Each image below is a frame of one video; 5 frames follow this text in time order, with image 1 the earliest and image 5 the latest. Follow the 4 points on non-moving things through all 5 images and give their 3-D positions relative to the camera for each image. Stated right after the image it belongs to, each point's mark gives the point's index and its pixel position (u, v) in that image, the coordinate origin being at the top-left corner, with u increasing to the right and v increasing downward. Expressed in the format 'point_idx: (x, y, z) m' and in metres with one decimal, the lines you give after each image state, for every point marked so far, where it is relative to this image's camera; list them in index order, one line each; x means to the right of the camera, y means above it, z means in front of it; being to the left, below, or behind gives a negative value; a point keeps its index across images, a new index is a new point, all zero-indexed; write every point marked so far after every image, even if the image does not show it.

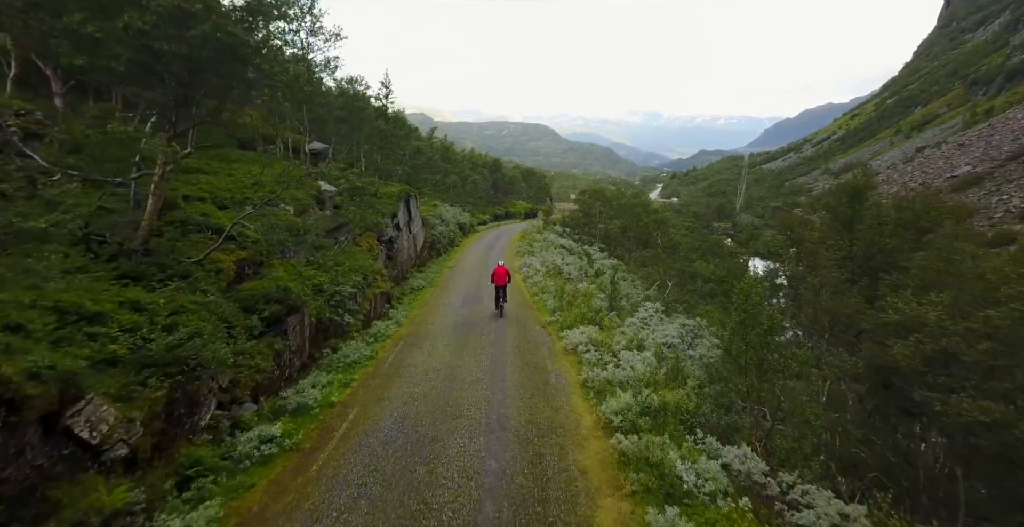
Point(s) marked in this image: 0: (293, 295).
0: (-5.2, -0.7, +10.4) m
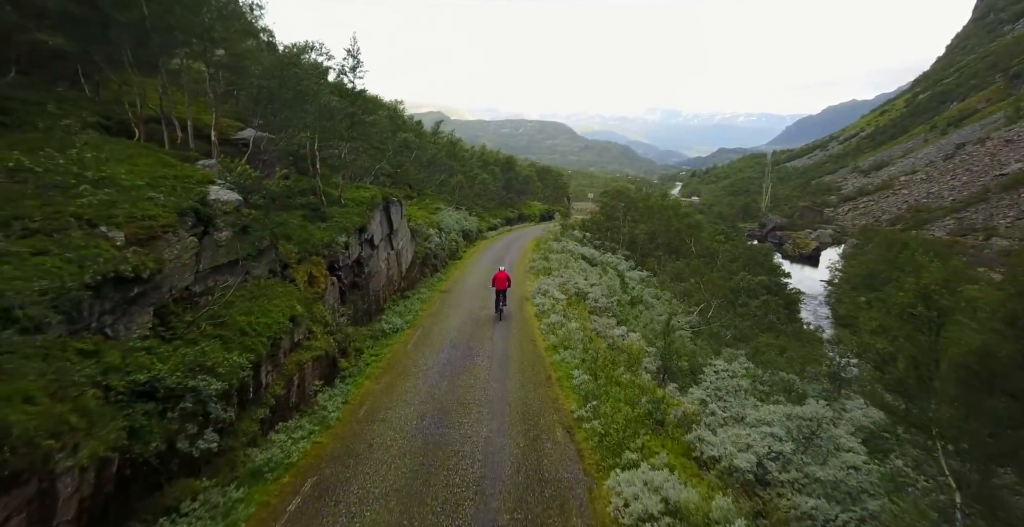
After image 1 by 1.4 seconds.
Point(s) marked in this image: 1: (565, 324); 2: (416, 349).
0: (-5.3, -1.9, +4.5) m
1: (+2.1, -2.4, +16.6) m
2: (-3.2, -2.9, +14.4) m
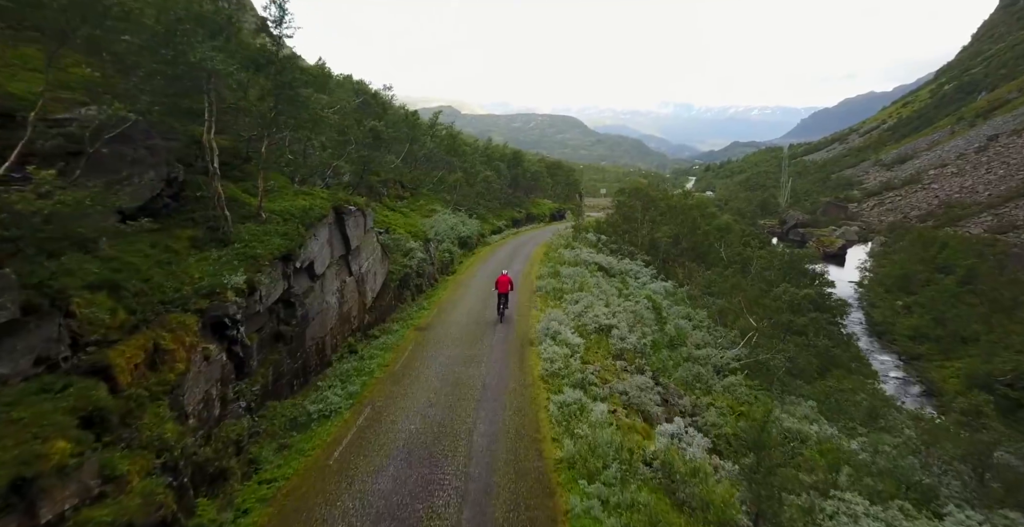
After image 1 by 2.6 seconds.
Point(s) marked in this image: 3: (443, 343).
0: (-5.7, -3.2, -1.0) m
1: (+2.0, -3.6, +11.0) m
2: (-3.4, -4.1, +8.9) m
3: (-2.7, -3.0, +16.4) m
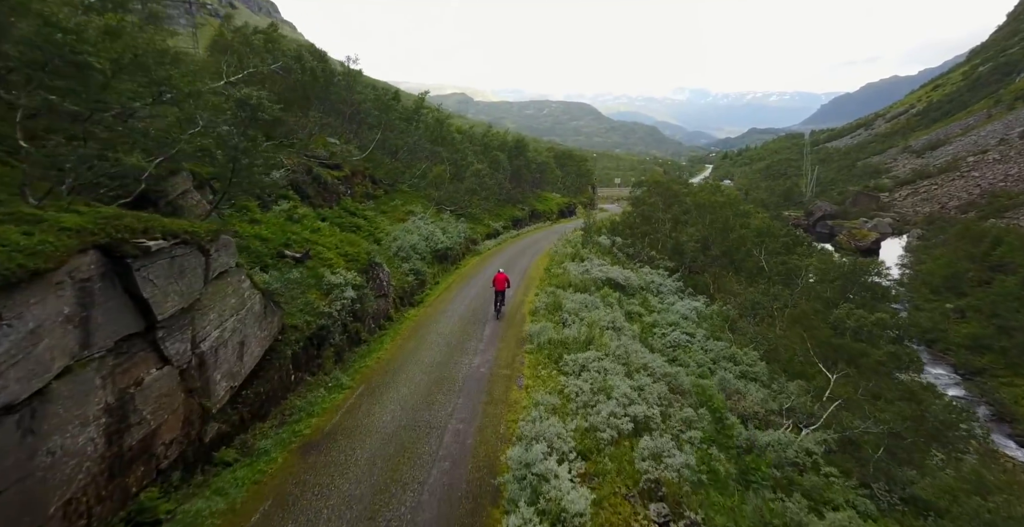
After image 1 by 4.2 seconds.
0: (-7.3, -5.3, -8.4) m
1: (+0.7, -5.4, +3.3) m
2: (-4.8, -6.0, +1.3) m
3: (-3.8, -4.7, +8.8) m
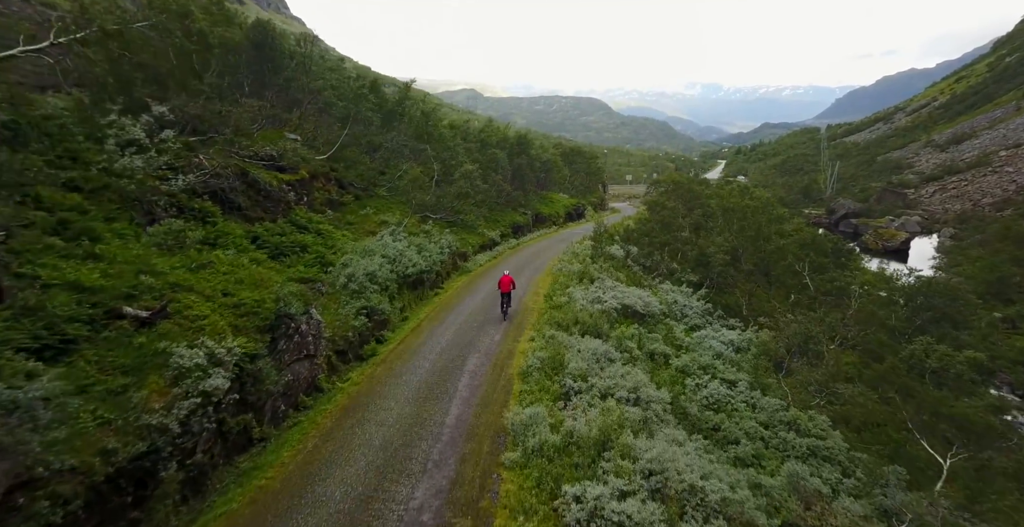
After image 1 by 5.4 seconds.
0: (-8.6, -7.1, -14.4) m
1: (-0.4, -7.0, -2.9) m
2: (-5.9, -7.7, -4.7) m
3: (-4.7, -6.4, +2.7) m
